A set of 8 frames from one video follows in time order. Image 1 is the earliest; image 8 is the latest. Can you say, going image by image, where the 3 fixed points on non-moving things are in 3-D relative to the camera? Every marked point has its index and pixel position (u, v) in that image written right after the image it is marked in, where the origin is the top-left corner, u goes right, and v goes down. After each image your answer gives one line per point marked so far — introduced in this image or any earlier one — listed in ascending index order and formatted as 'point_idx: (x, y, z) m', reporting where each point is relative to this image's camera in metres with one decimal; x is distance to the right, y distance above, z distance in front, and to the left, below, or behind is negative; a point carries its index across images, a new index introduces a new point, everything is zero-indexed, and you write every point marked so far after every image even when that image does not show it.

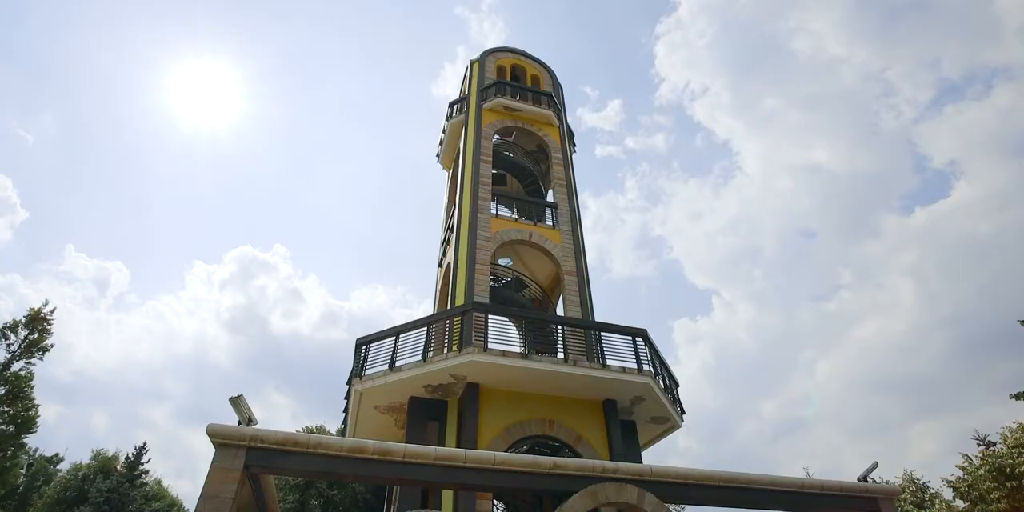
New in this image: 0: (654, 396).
0: (+4.4, -4.3, +16.2) m
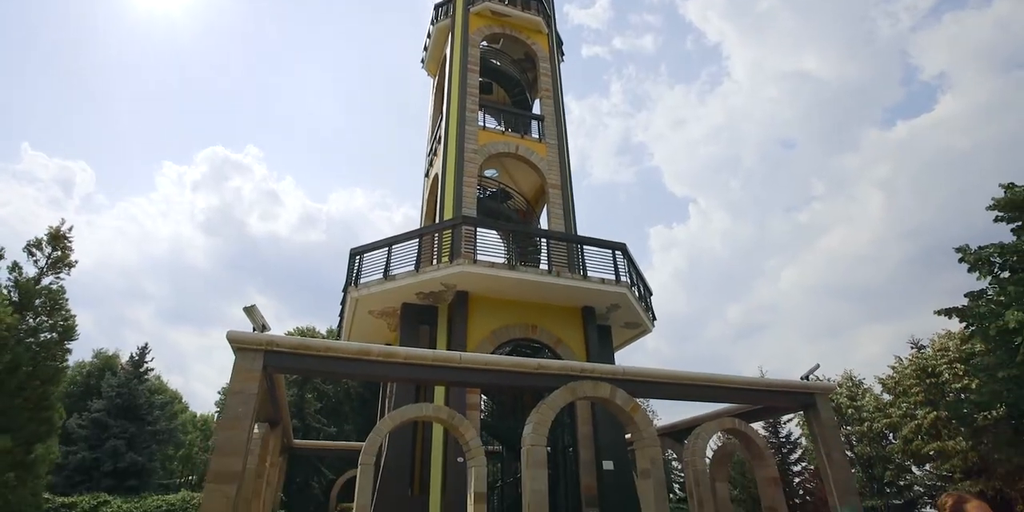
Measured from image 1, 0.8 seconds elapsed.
0: (+3.9, -1.6, +17.5) m
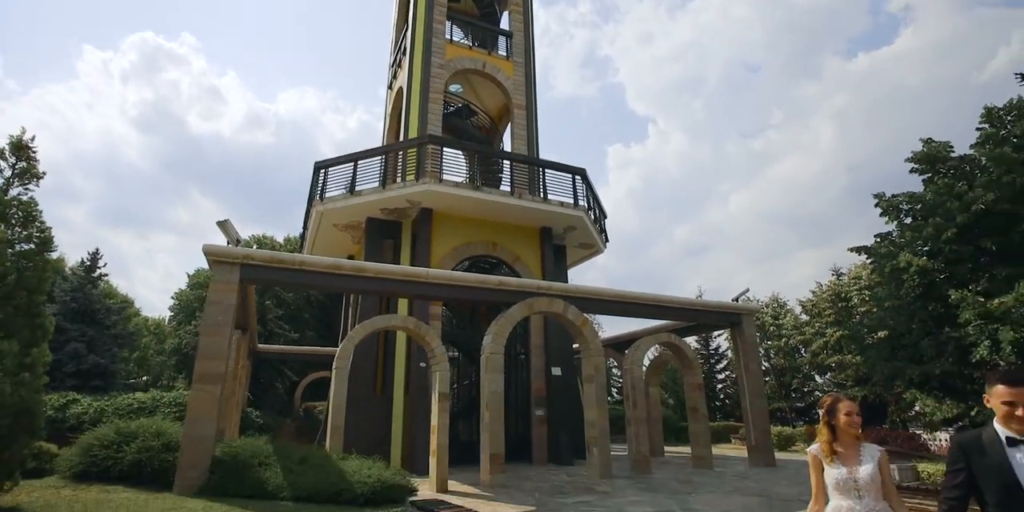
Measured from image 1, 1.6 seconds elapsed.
0: (+2.6, +1.1, +18.5) m
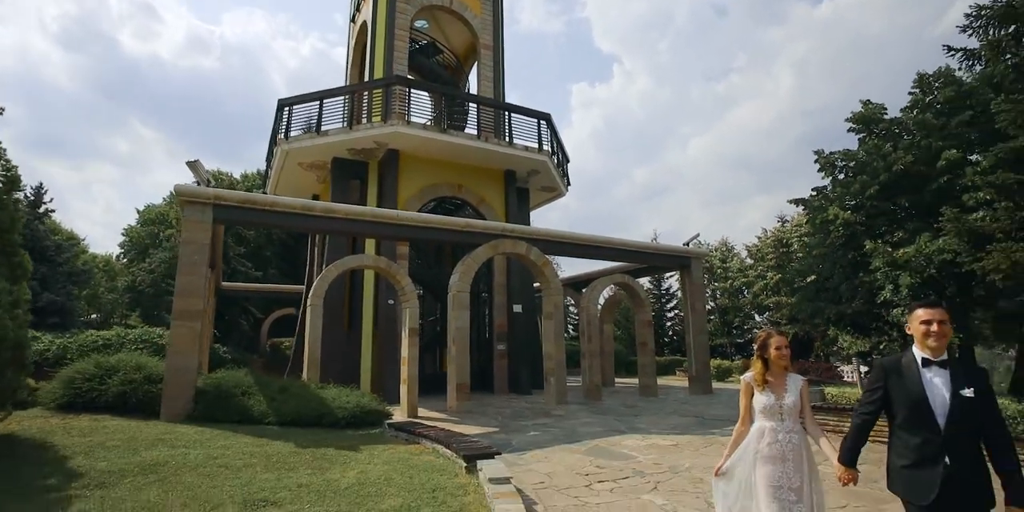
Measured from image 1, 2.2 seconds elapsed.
0: (+1.3, +3.1, +19.1) m
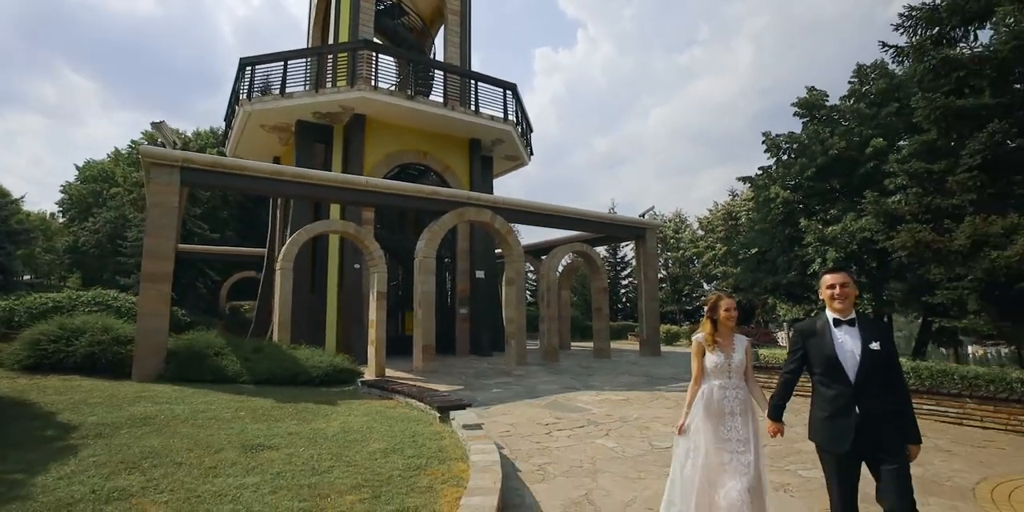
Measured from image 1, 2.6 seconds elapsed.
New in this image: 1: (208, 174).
0: (0.0, +4.3, +19.5) m
1: (-6.5, +1.7, +11.0) m
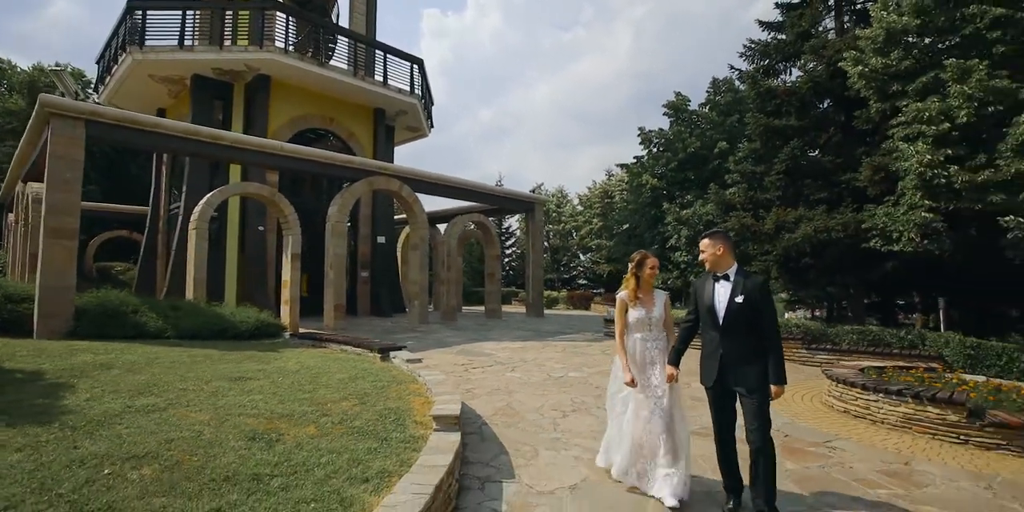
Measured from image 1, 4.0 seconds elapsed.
0: (-3.7, +5.6, +20.3) m
1: (-8.3, +2.6, +10.8) m
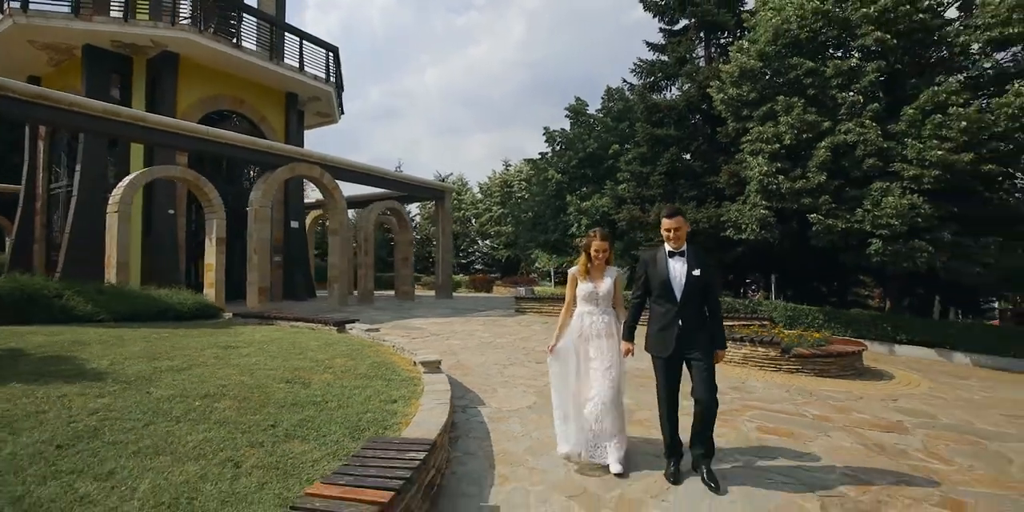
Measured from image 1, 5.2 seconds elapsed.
0: (-7.2, +6.2, +20.5) m
1: (-9.7, +2.9, +10.3) m
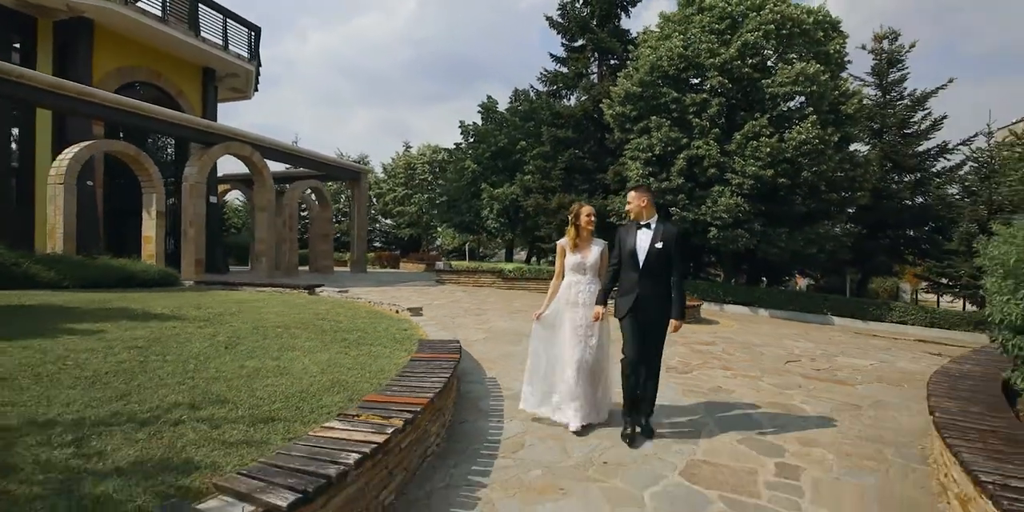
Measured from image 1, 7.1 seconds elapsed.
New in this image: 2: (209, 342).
0: (-10.6, +7.2, +20.8) m
1: (-11.0, +3.6, +10.5) m
2: (-3.2, -0.9, +5.4) m
